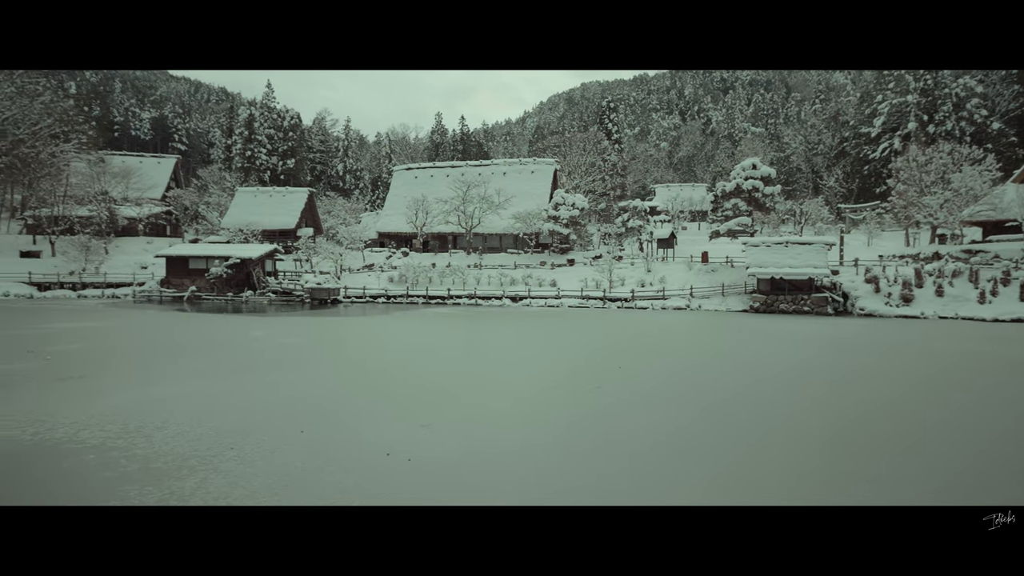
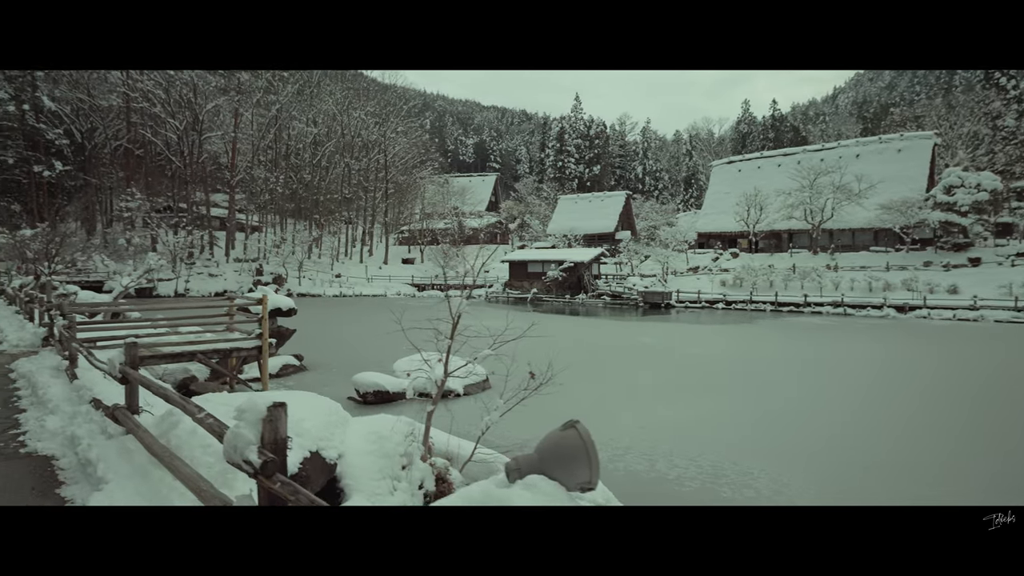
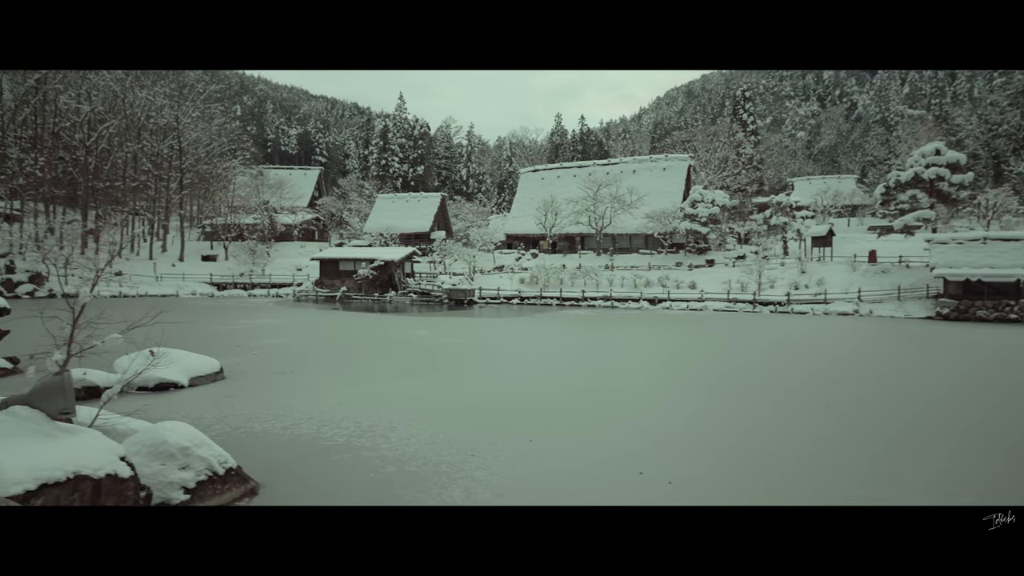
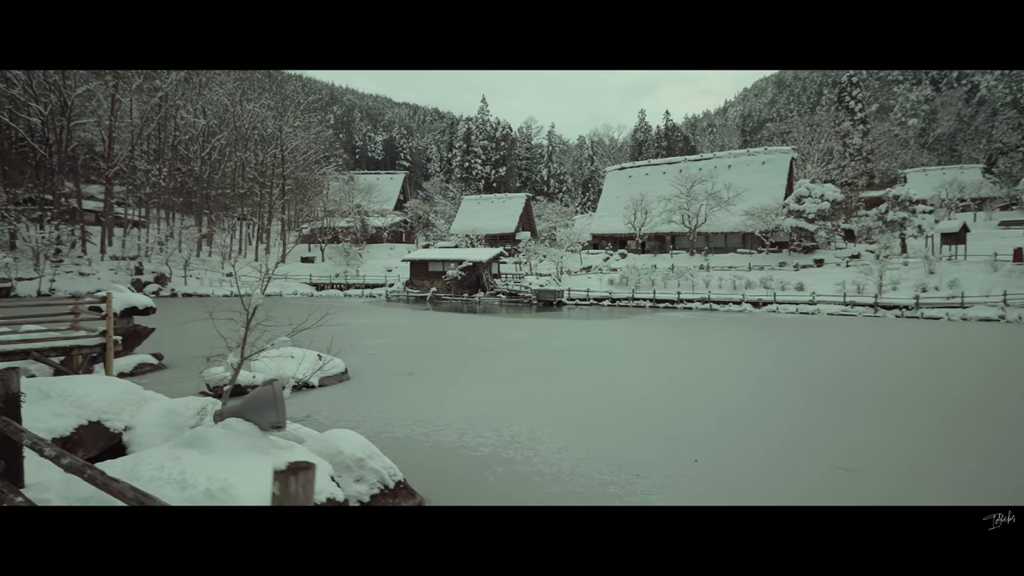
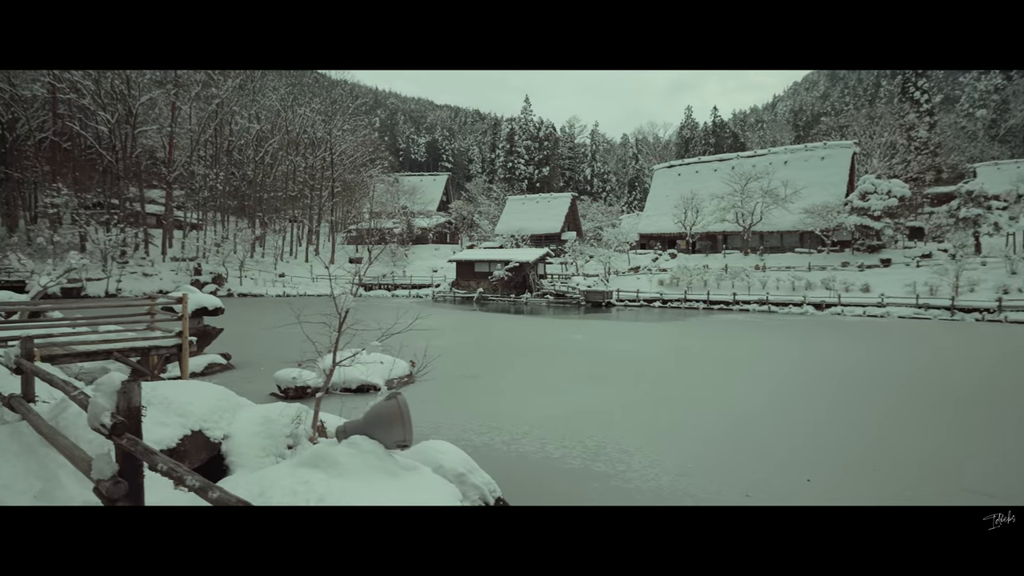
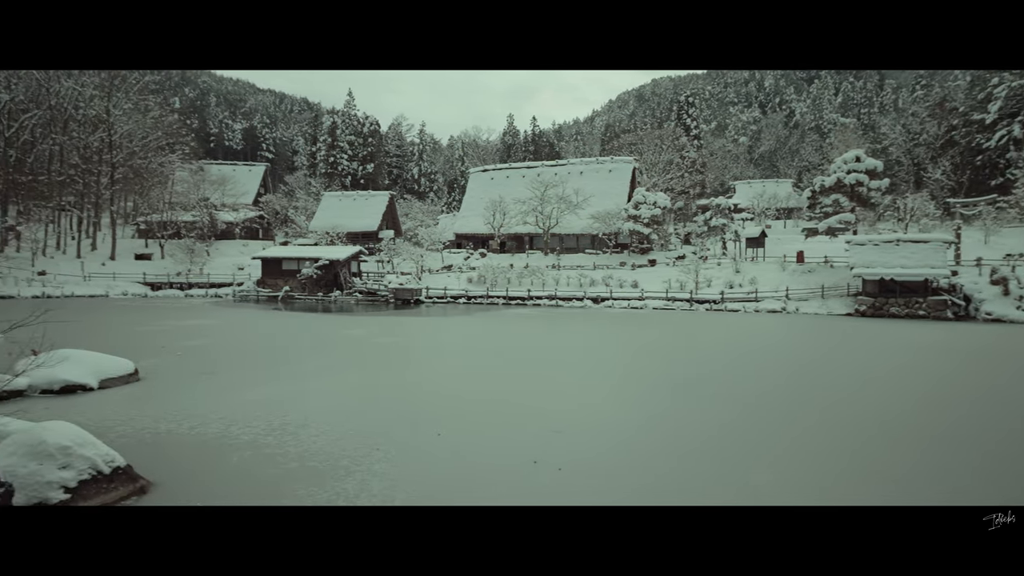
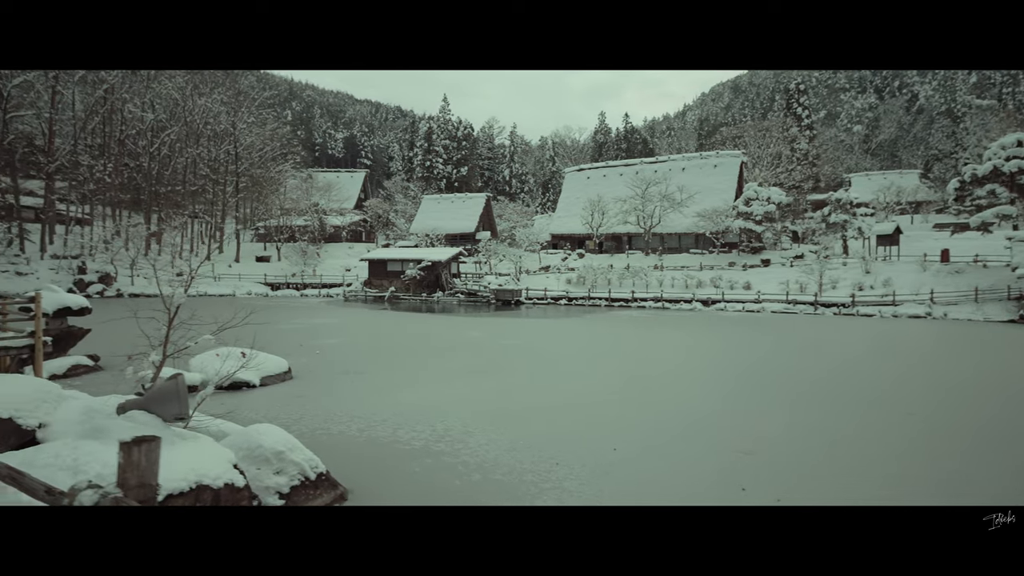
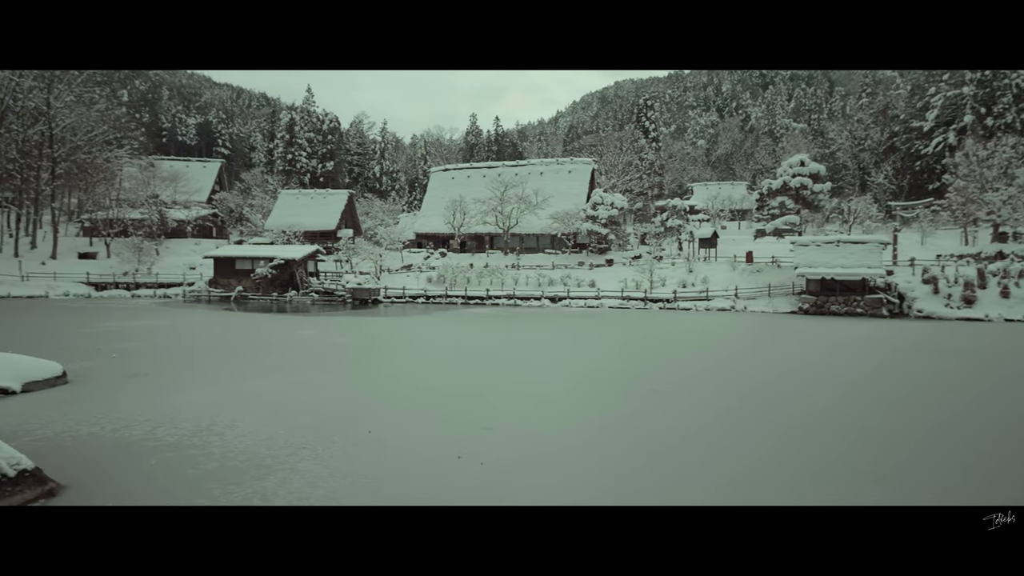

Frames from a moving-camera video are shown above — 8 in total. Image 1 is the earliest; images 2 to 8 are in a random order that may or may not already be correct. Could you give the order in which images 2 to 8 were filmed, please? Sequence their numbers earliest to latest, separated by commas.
8, 6, 3, 7, 4, 5, 2
